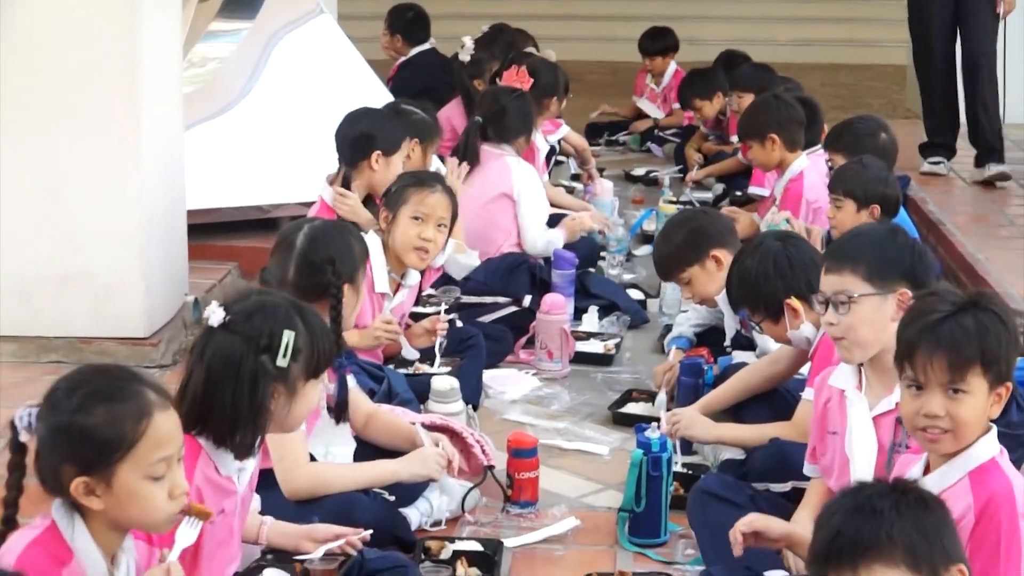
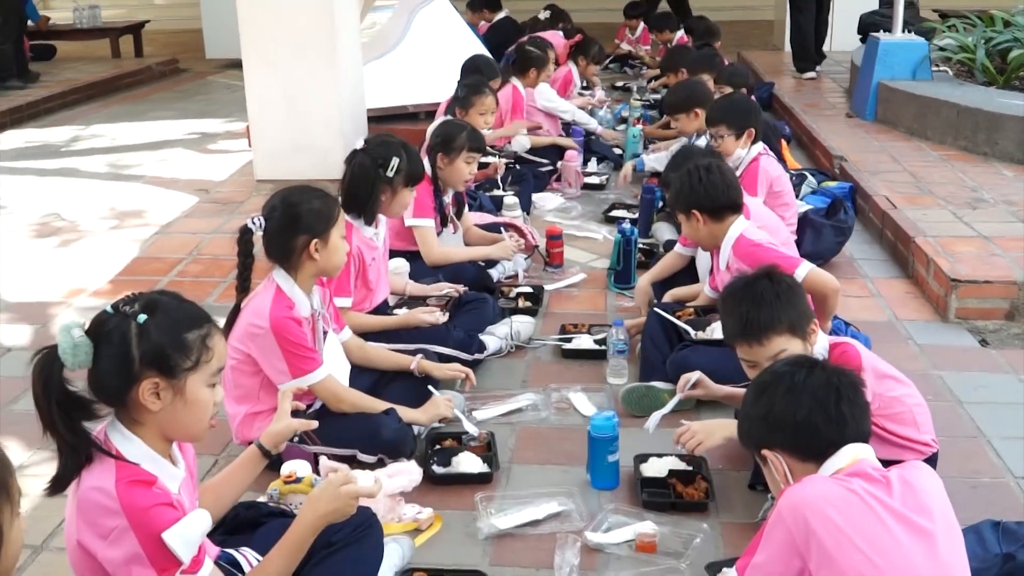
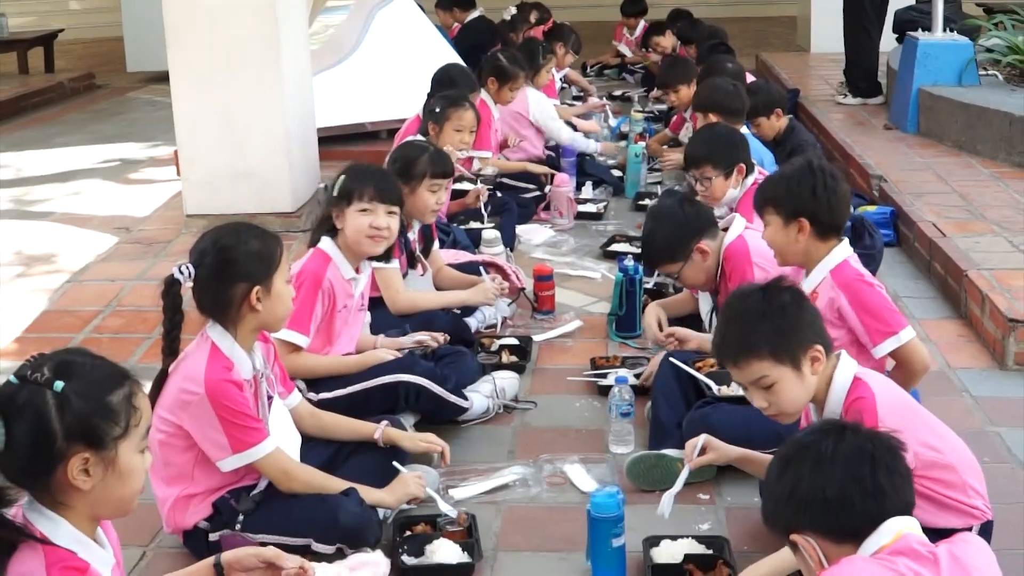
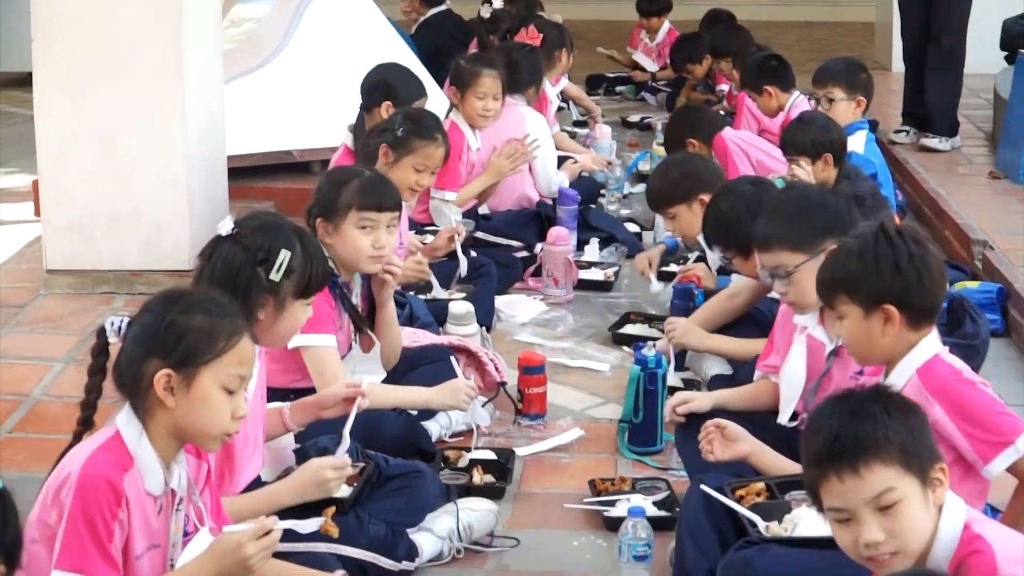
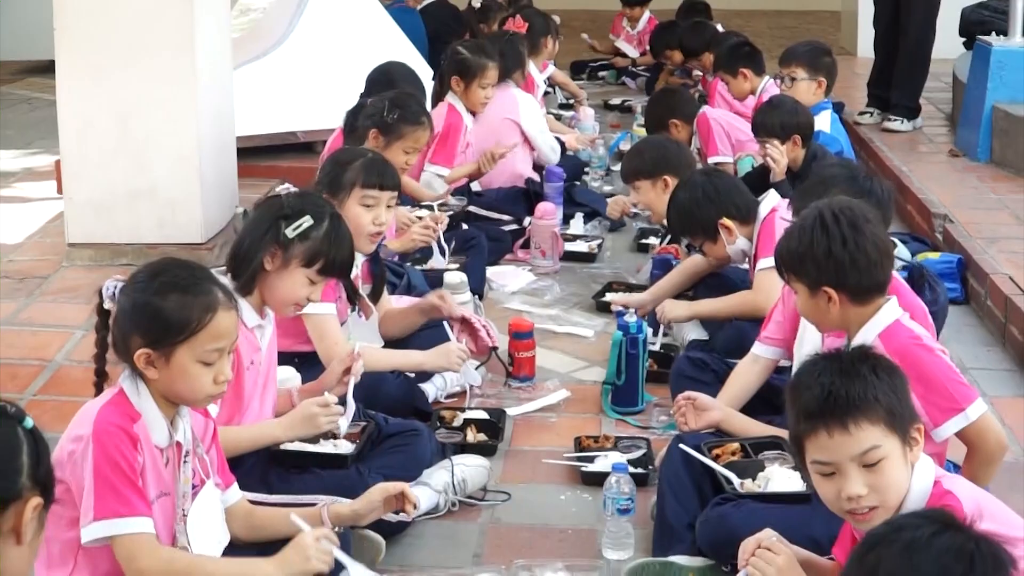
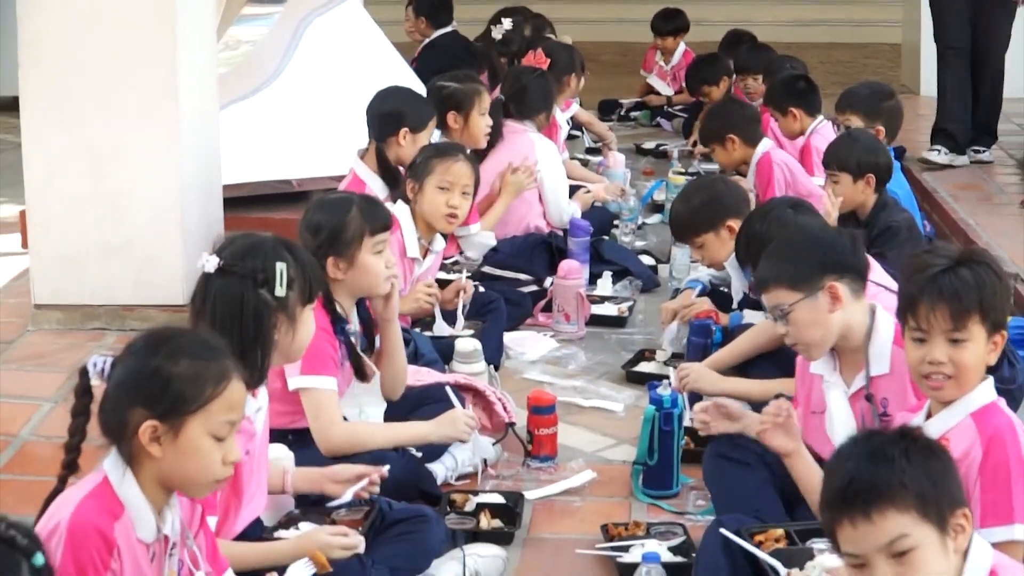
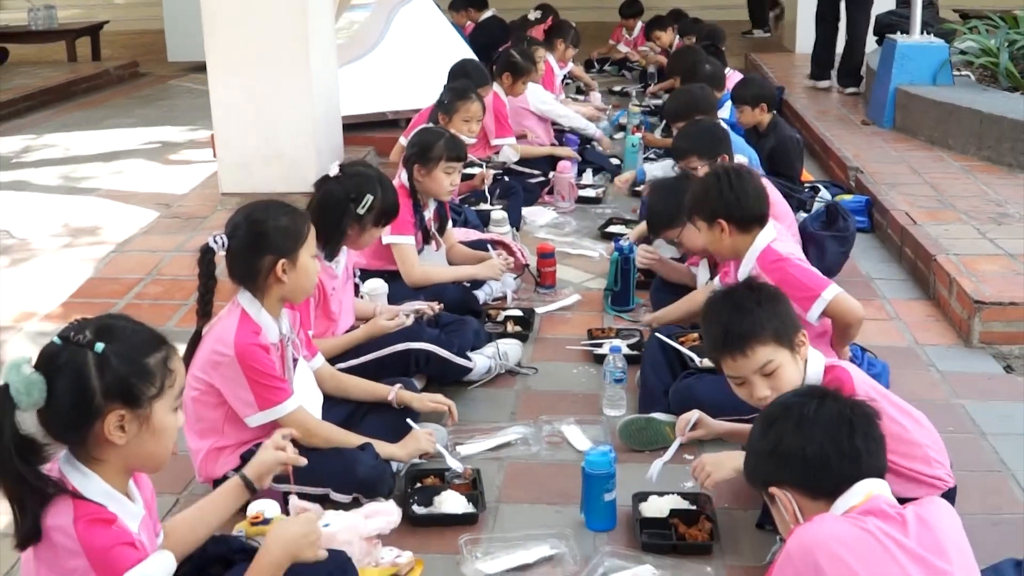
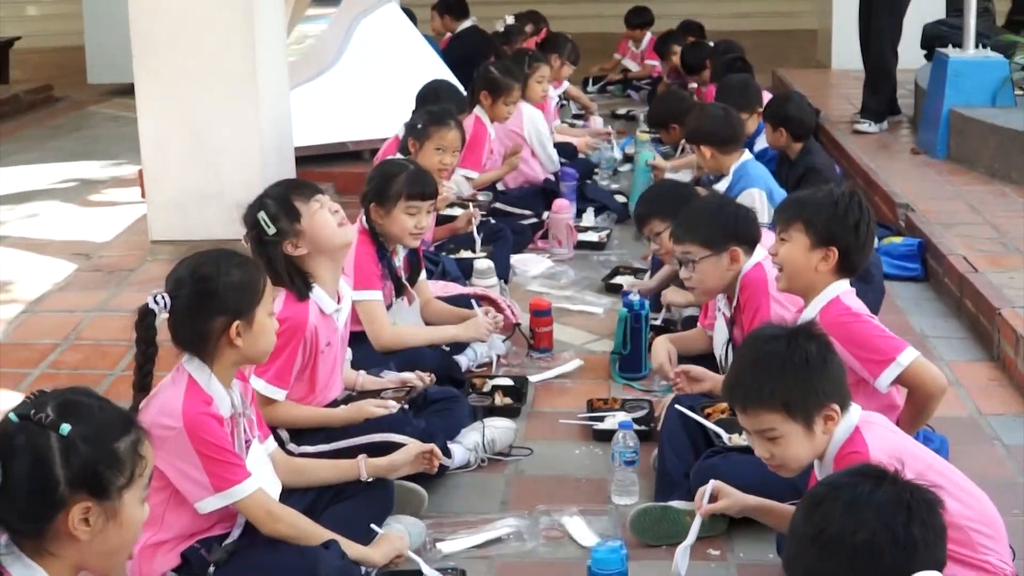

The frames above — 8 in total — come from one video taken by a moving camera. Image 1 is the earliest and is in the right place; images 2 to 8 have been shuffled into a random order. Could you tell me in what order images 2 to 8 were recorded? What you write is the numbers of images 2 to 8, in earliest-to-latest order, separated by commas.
6, 4, 5, 8, 3, 7, 2
